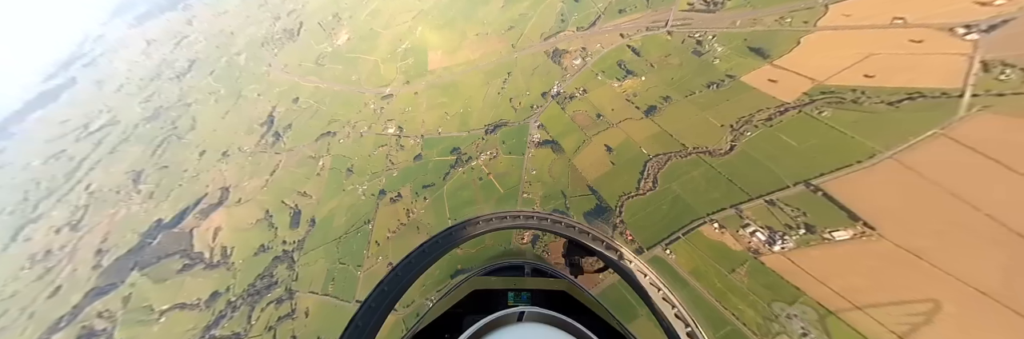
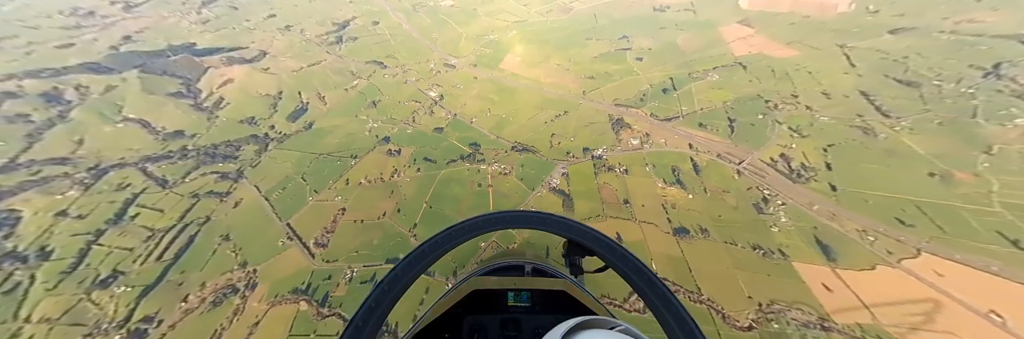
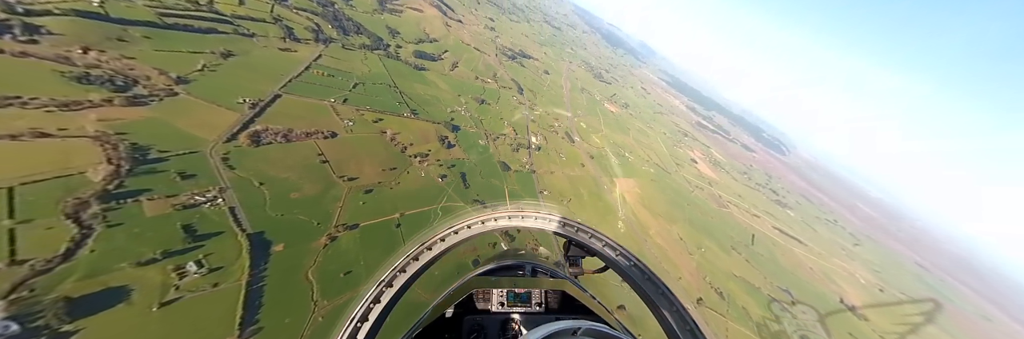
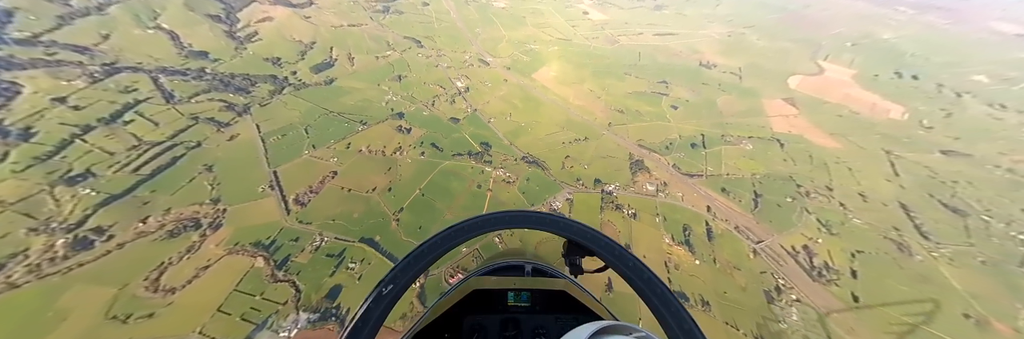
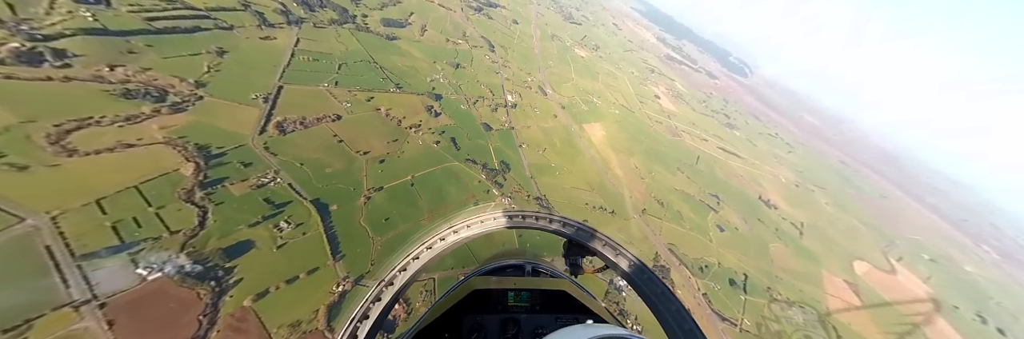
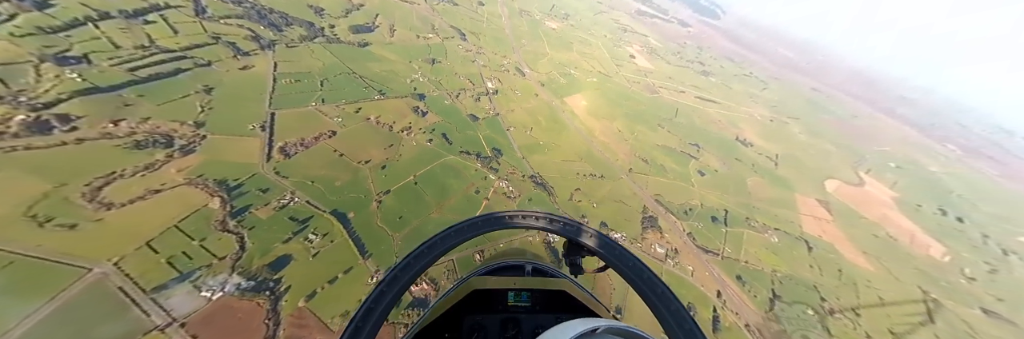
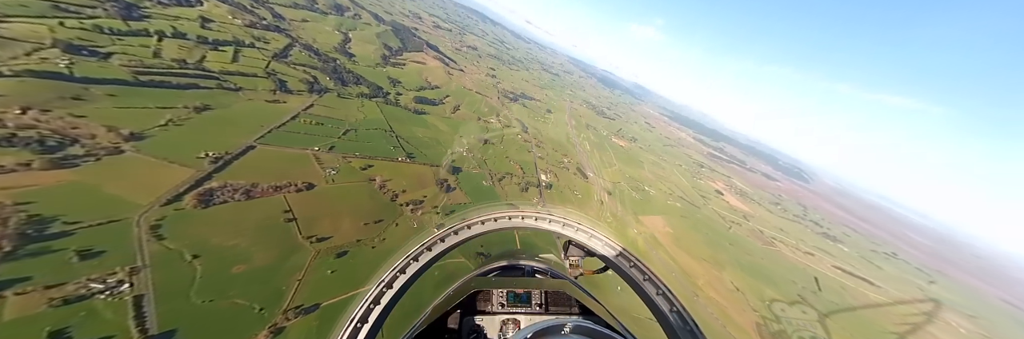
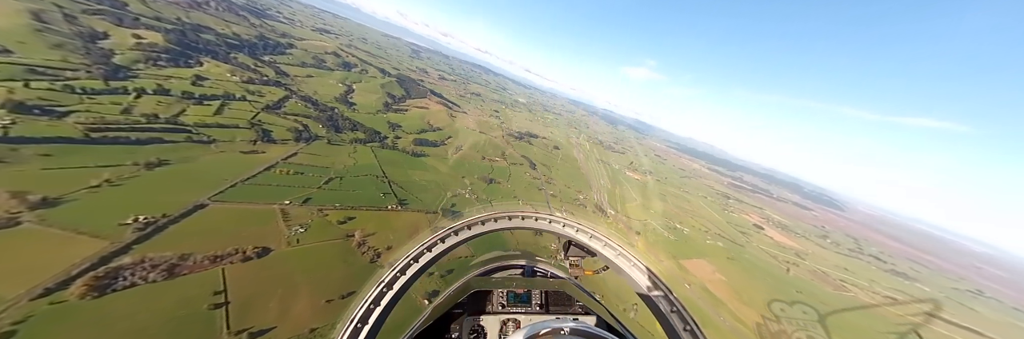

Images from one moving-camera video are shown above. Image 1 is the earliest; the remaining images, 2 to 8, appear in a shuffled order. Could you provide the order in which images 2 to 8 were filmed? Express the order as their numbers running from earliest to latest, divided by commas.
2, 4, 6, 5, 3, 7, 8
